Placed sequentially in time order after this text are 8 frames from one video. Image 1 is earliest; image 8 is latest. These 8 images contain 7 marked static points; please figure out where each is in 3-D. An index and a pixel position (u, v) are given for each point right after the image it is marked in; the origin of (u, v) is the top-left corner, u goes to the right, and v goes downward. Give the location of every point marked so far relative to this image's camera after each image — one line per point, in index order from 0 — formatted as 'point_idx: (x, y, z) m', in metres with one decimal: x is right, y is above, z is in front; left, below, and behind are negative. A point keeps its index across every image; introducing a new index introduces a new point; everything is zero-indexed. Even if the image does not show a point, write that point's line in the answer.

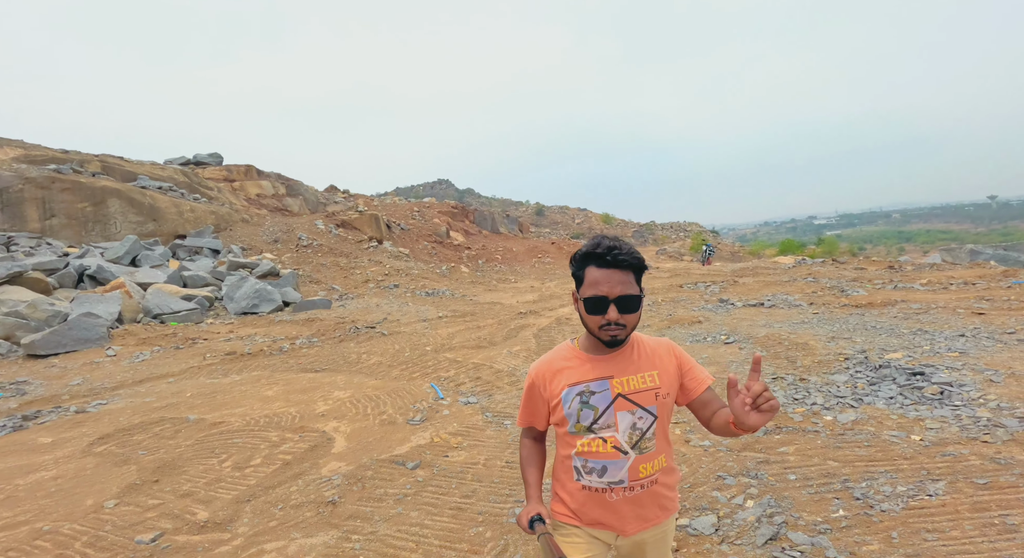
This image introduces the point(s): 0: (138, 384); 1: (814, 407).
0: (-4.2, -1.2, +5.7) m
1: (+2.2, -0.9, +3.7) m
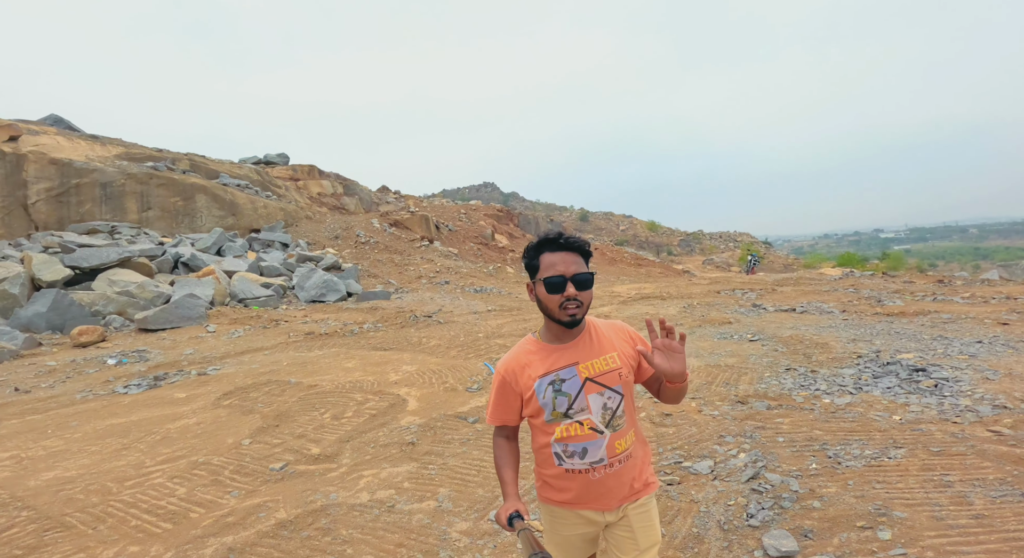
0: (-3.6, -1.0, +6.8) m
1: (+2.5, -0.9, +4.3) m
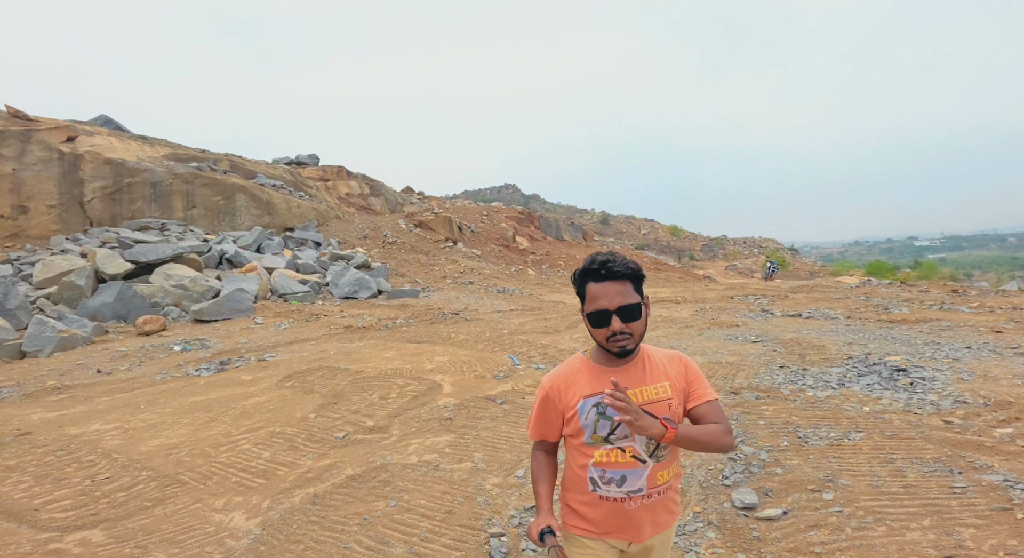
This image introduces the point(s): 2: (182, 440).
0: (-3.3, -1.0, +7.6) m
1: (+2.7, -1.0, +4.8) m
2: (-2.6, -1.3, +4.2) m
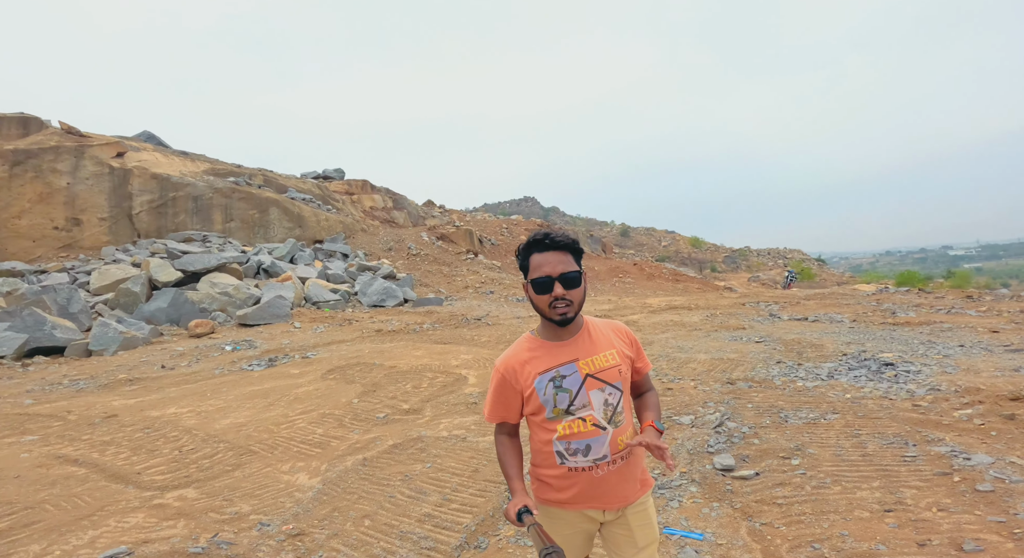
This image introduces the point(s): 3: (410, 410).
0: (-3.0, -1.1, +8.3) m
1: (+2.9, -1.0, +5.3) m
2: (-2.5, -1.3, +4.9) m
3: (-1.0, -1.3, +5.0) m
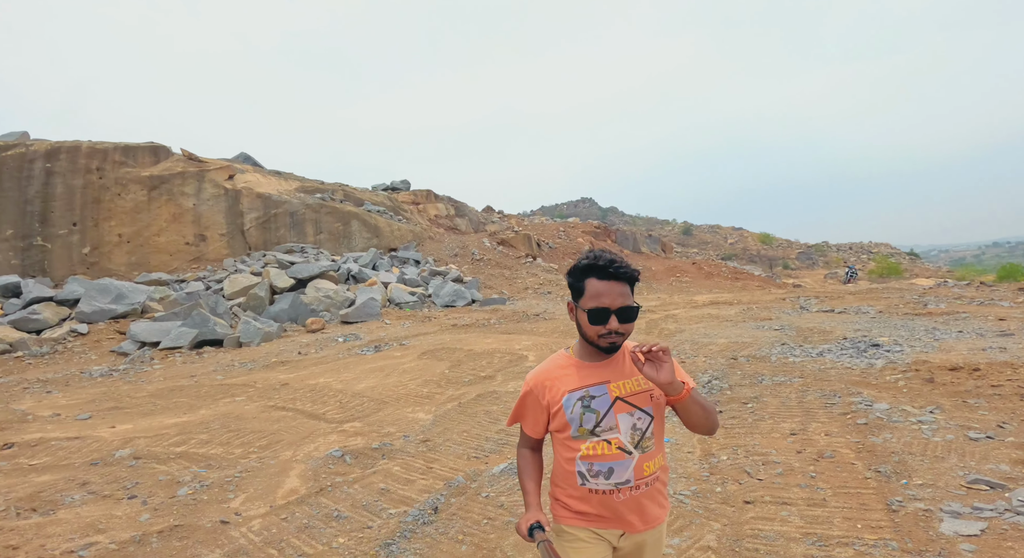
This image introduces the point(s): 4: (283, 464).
0: (-2.0, -1.2, +10.3) m
1: (+3.6, -1.0, +6.7) m
2: (-1.8, -1.4, +6.9) m
3: (-0.3, -1.3, +6.8) m
4: (-2.0, -1.6, +4.4) m
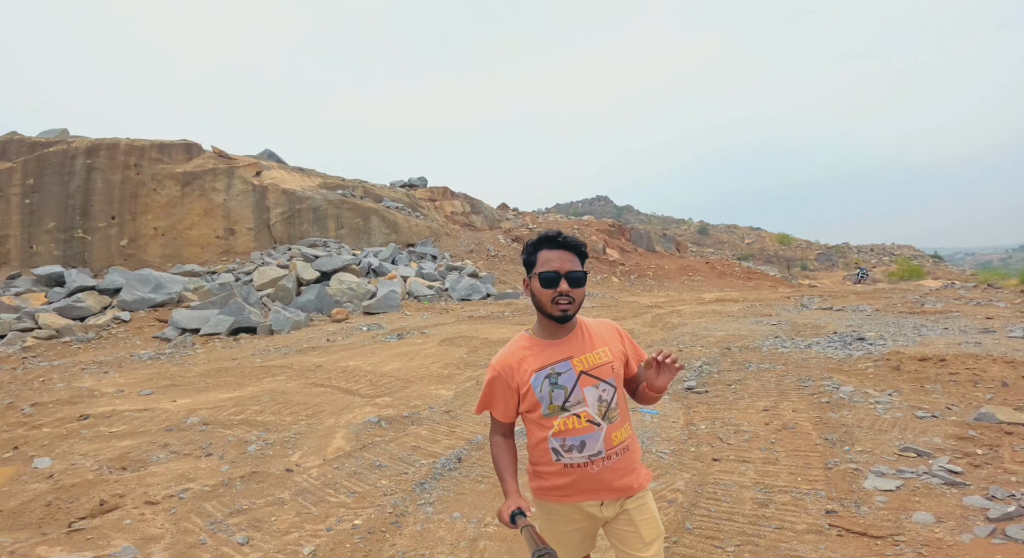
0: (-1.7, -1.0, +11.1) m
1: (+3.8, -0.9, +7.3) m
2: (-1.7, -1.3, +7.6) m
3: (-0.2, -1.2, +7.5) m
4: (-1.9, -1.5, +5.2) m
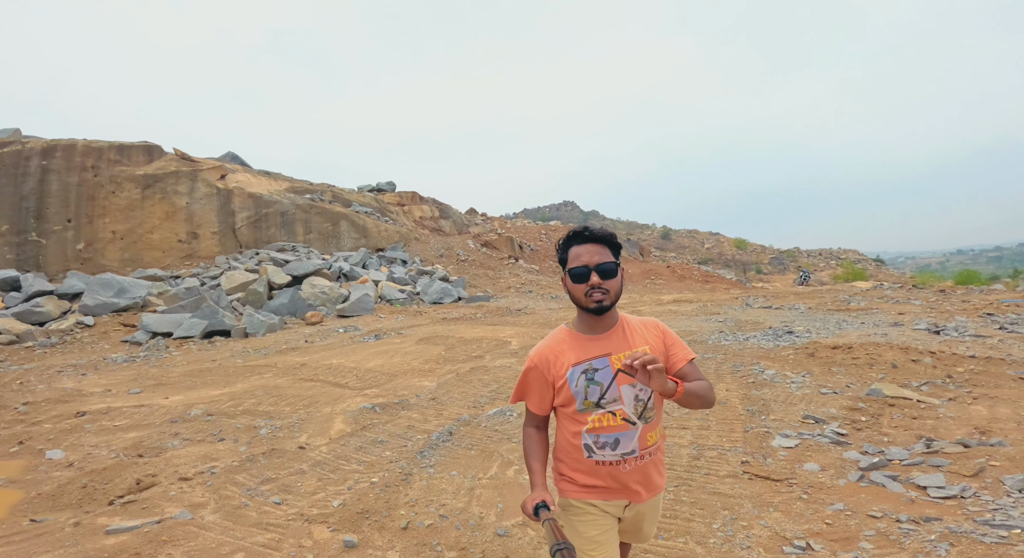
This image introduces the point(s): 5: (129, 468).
0: (-2.3, -1.1, +11.7) m
1: (+3.4, -1.0, +8.2) m
2: (-2.1, -1.3, +8.2) m
3: (-0.6, -1.2, +8.2) m
4: (-2.1, -1.5, +5.8) m
5: (-3.5, -1.7, +4.7) m
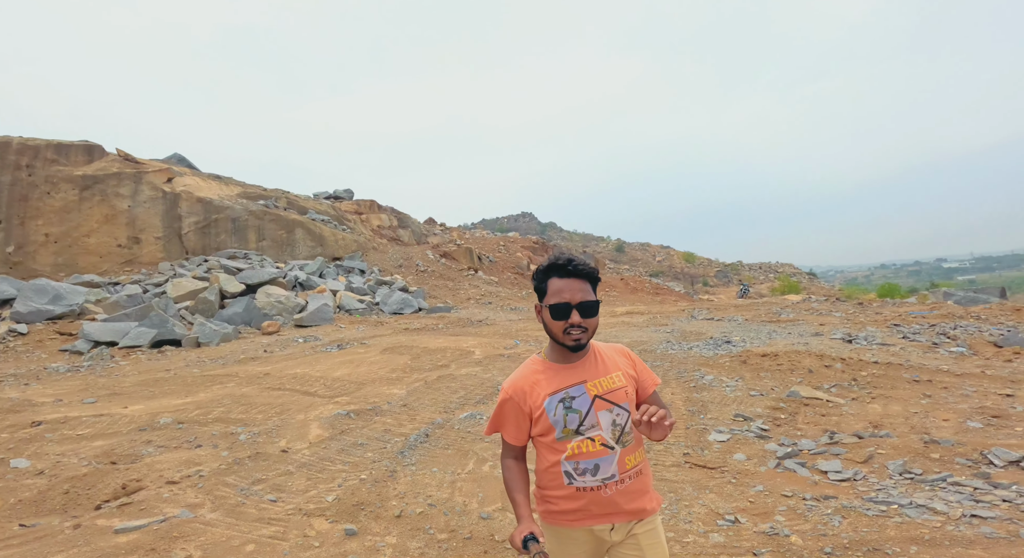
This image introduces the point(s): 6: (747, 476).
0: (-3.3, -1.3, +11.9) m
1: (+2.7, -1.2, +9.0) m
2: (-2.7, -1.5, +8.4) m
3: (-1.2, -1.4, +8.6) m
4: (-2.5, -1.7, +6.0) m
5: (-3.8, -1.8, +4.8) m
6: (+1.9, -1.6, +4.2) m
